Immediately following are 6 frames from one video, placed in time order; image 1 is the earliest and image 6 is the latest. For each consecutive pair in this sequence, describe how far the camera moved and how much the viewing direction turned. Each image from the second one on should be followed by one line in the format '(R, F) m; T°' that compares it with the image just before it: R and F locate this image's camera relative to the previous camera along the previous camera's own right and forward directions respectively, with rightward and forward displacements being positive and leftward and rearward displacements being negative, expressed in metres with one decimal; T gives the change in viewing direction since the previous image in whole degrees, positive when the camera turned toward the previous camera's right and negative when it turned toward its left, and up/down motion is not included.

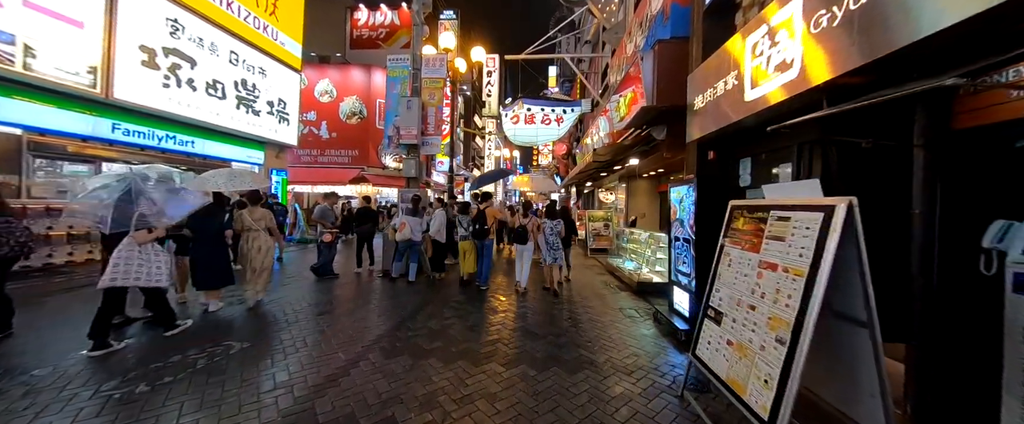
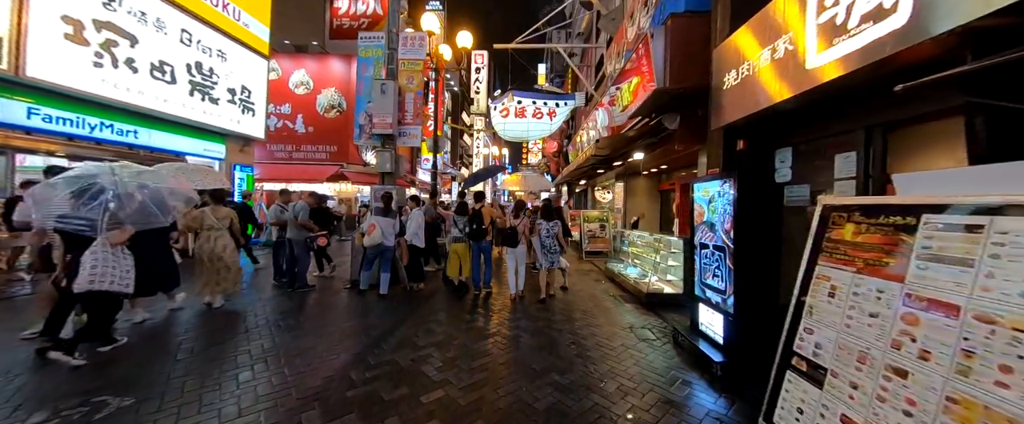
(0.0, +0.9) m; +2°
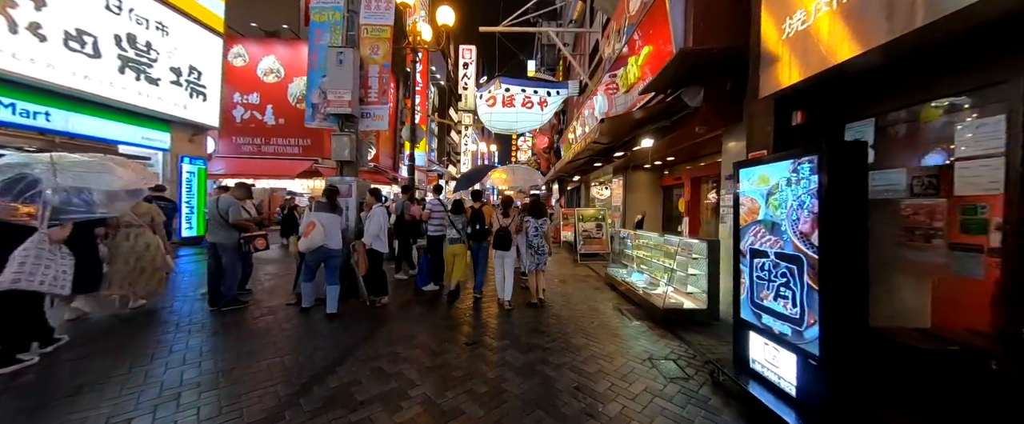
(+0.1, +1.1) m; +2°
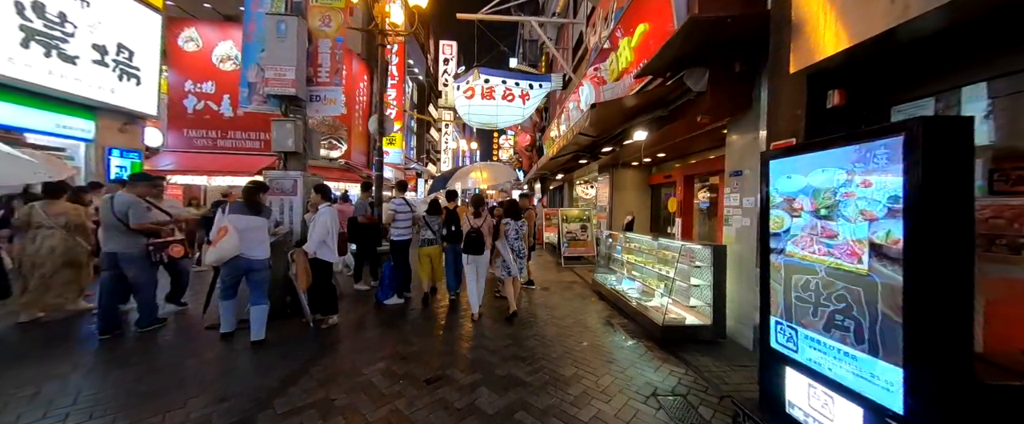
(+0.1, +0.7) m; +3°
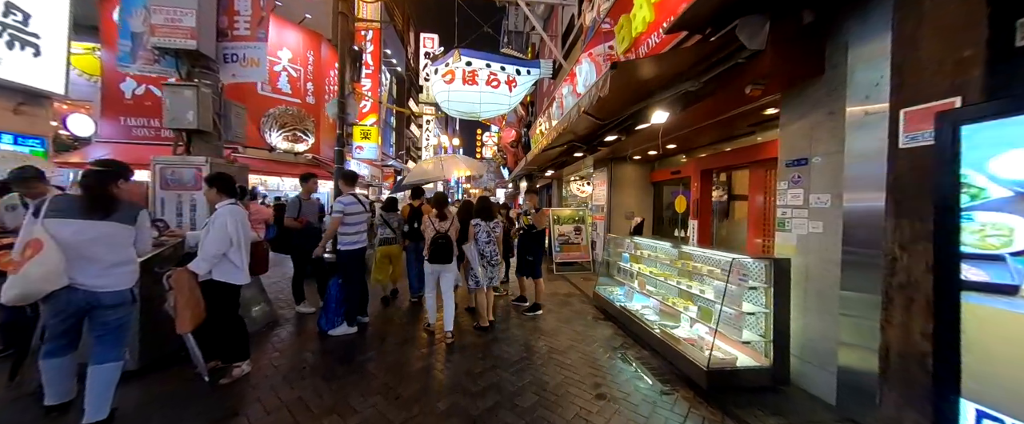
(0.0, +1.1) m; +3°
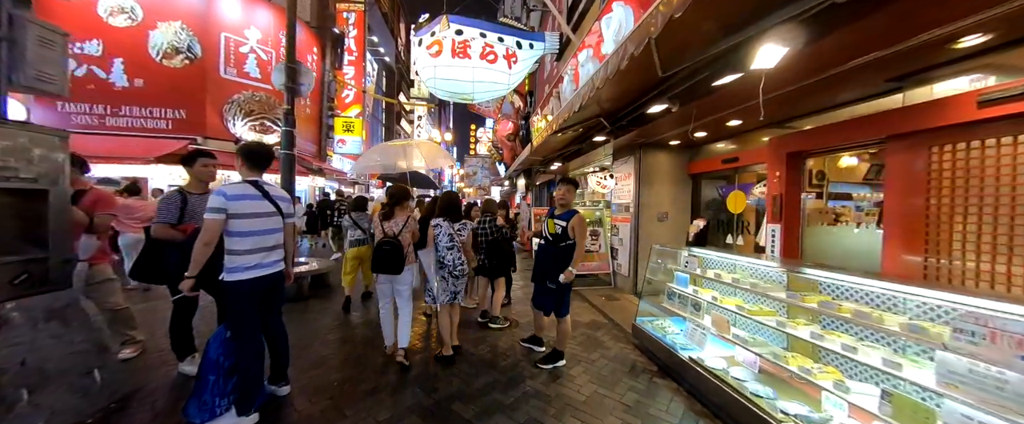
(-0.1, +1.6) m; +1°
